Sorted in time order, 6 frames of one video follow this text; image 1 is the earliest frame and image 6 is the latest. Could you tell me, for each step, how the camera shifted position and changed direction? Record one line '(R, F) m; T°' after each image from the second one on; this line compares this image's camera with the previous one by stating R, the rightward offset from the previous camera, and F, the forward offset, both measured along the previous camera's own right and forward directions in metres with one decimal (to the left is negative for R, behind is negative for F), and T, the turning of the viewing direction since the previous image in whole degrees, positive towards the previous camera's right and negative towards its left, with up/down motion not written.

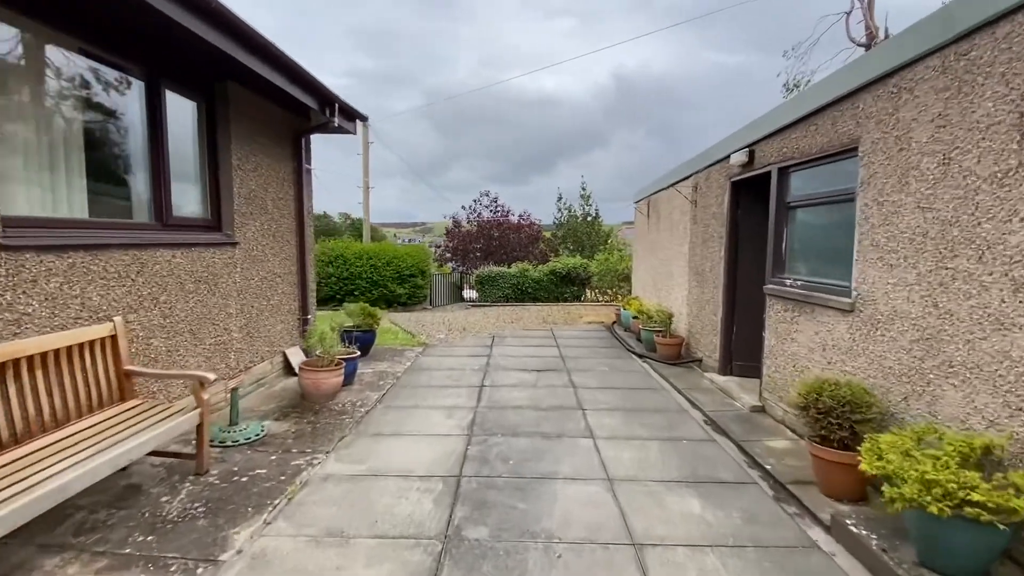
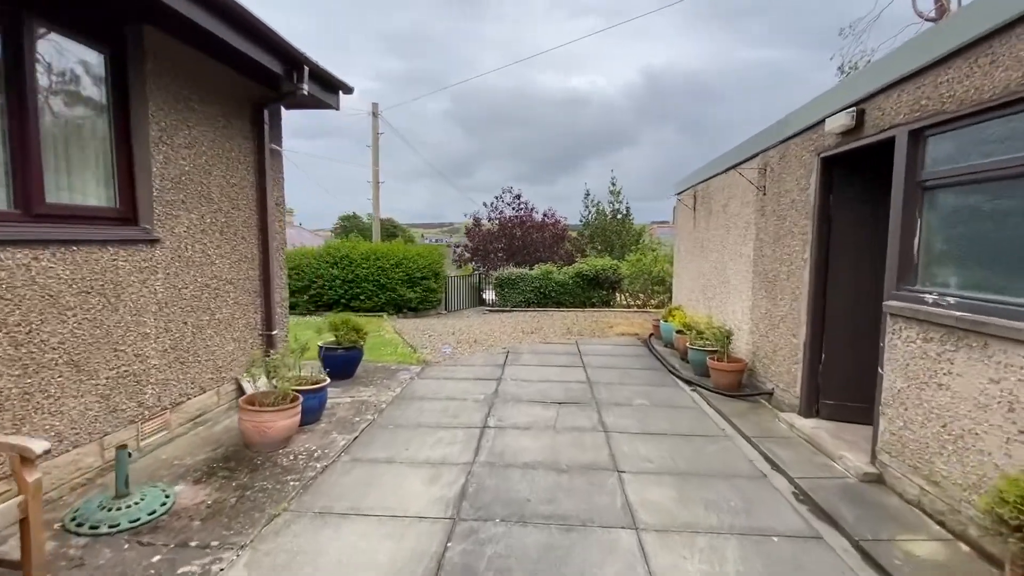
(+0.1, +1.3) m; -3°
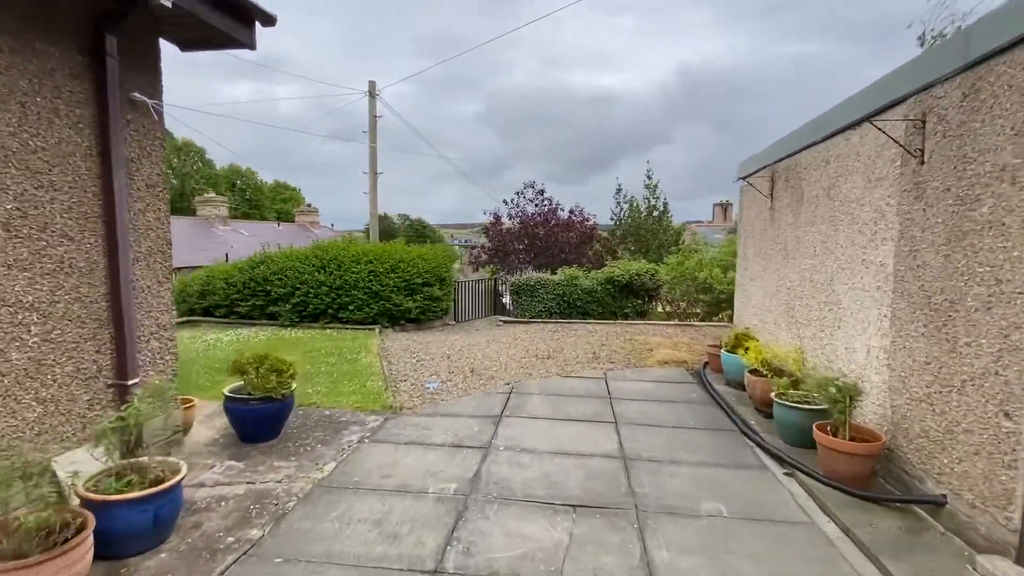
(+0.3, +1.9) m; -4°
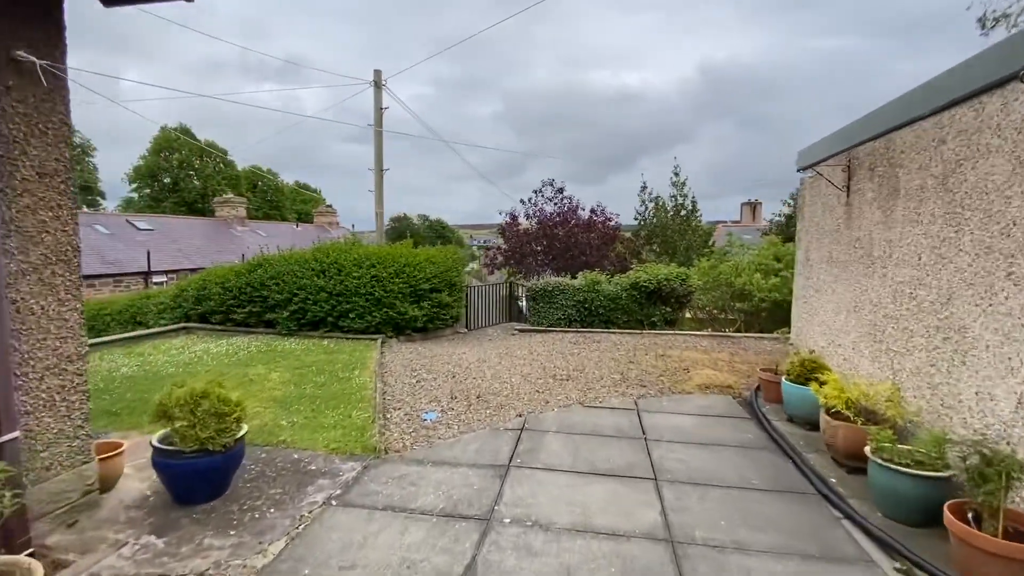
(+0.1, +0.9) m; -2°
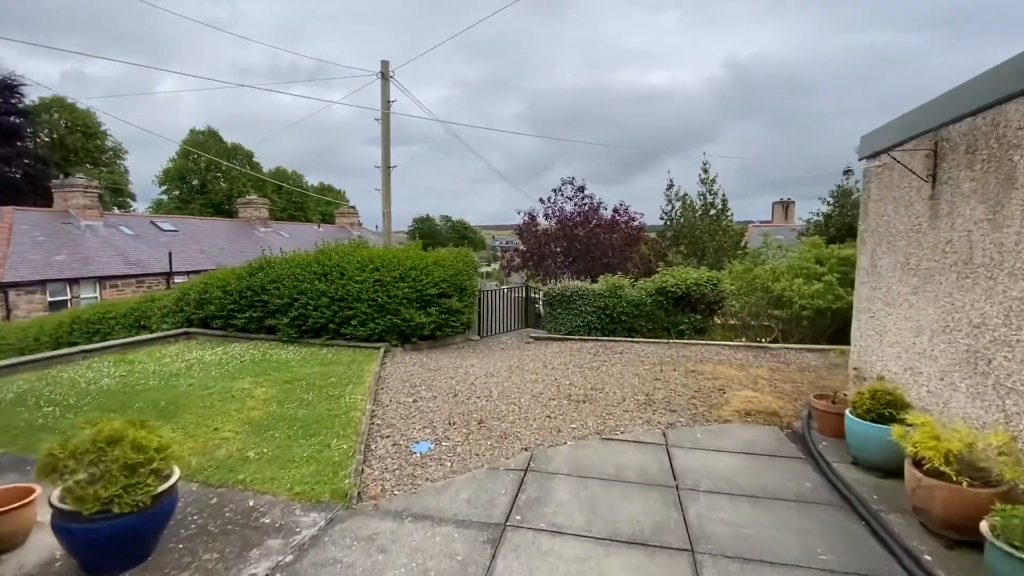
(+0.1, +0.7) m; -3°
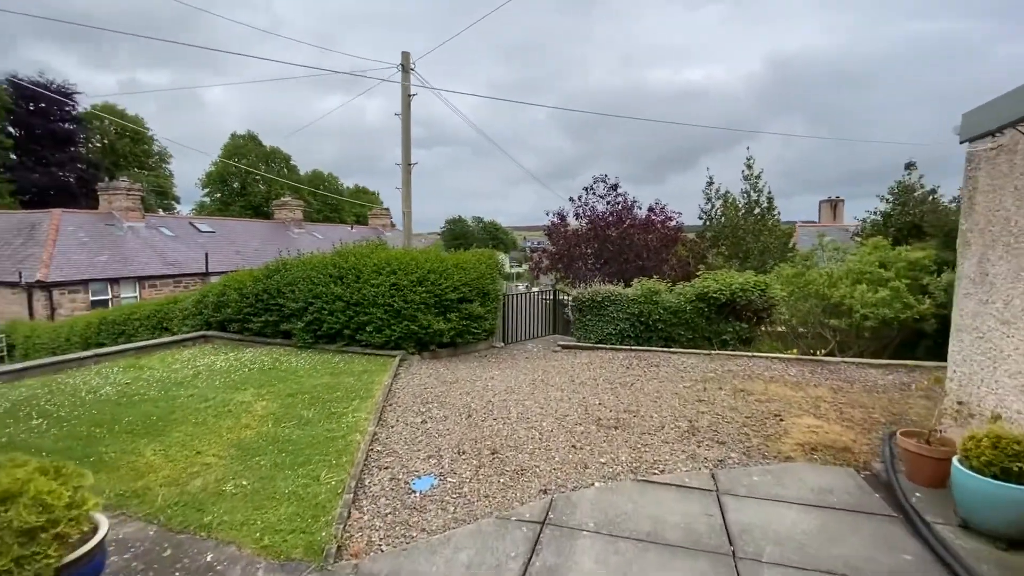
(+0.1, +0.6) m; -4°
